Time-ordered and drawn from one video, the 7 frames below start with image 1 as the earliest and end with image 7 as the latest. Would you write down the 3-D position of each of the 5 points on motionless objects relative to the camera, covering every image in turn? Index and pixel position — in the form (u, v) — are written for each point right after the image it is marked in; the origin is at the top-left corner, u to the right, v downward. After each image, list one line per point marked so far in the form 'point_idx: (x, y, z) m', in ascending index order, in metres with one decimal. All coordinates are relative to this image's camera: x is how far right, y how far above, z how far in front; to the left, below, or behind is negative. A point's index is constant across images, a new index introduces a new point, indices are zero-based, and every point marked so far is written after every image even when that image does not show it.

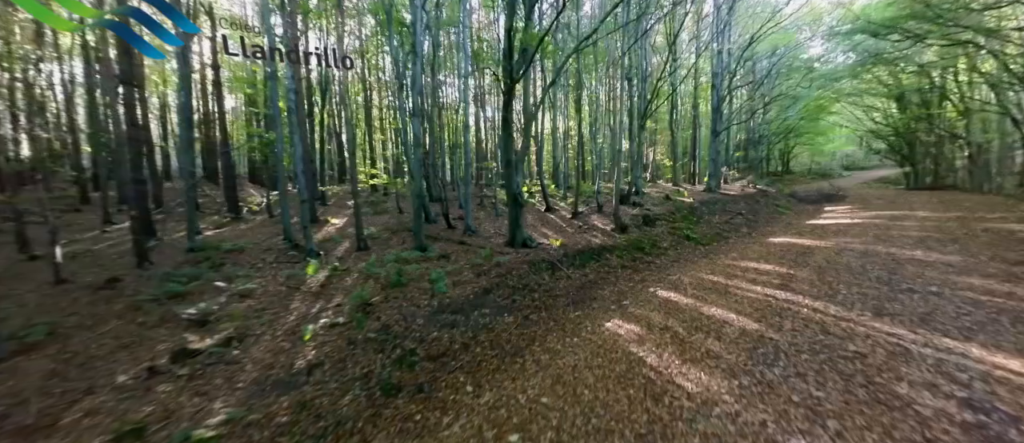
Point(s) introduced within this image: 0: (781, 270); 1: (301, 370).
0: (+7.5, -1.4, +8.0) m
1: (-3.5, -2.5, +4.8) m
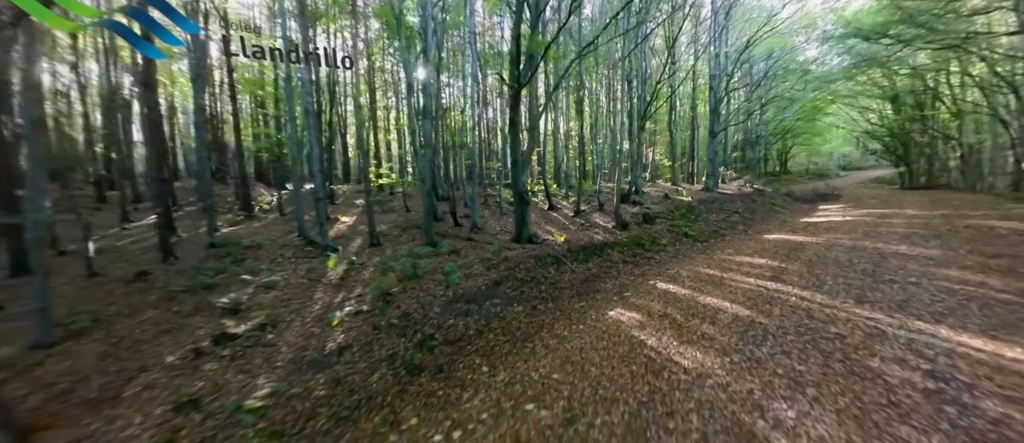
0: (+7.8, -1.3, +8.5) m
1: (-3.3, -2.4, +5.3) m
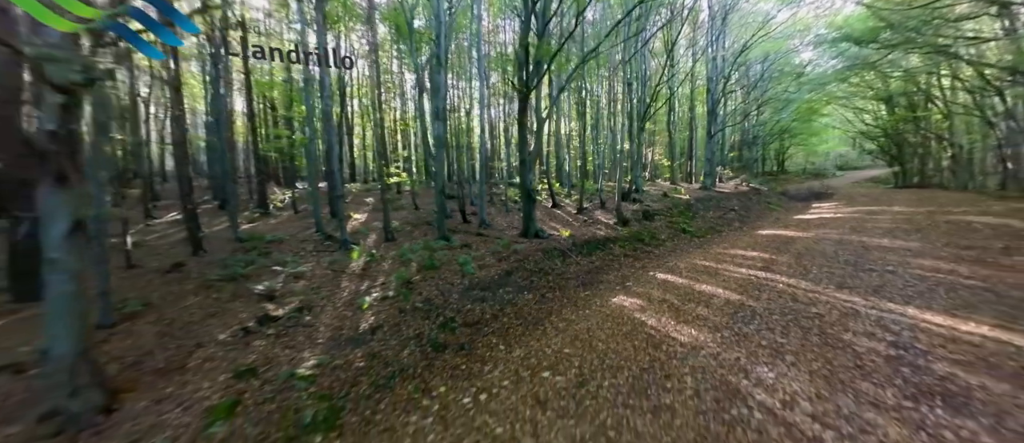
0: (+8.1, -1.1, +9.1) m
1: (-3.0, -2.2, +5.9) m
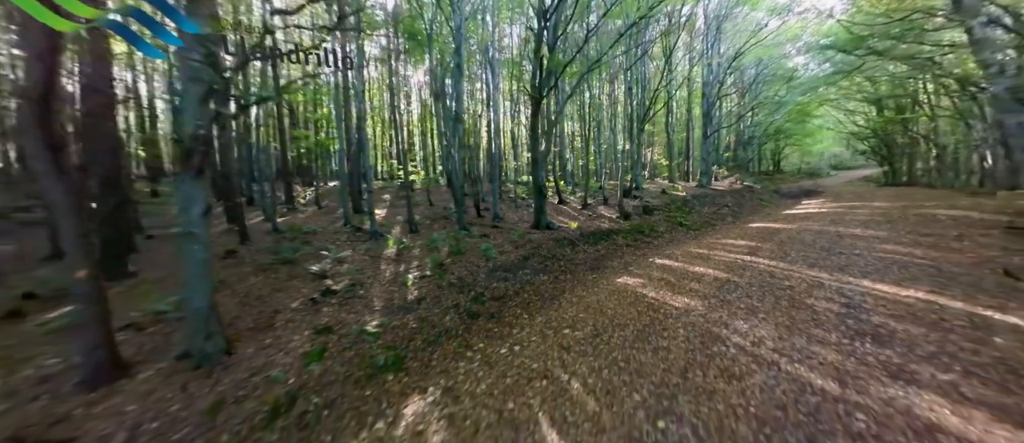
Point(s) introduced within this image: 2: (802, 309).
0: (+8.6, -0.8, +10.2) m
1: (-2.4, -1.9, +7.0) m
2: (+5.8, -1.7, +5.7) m
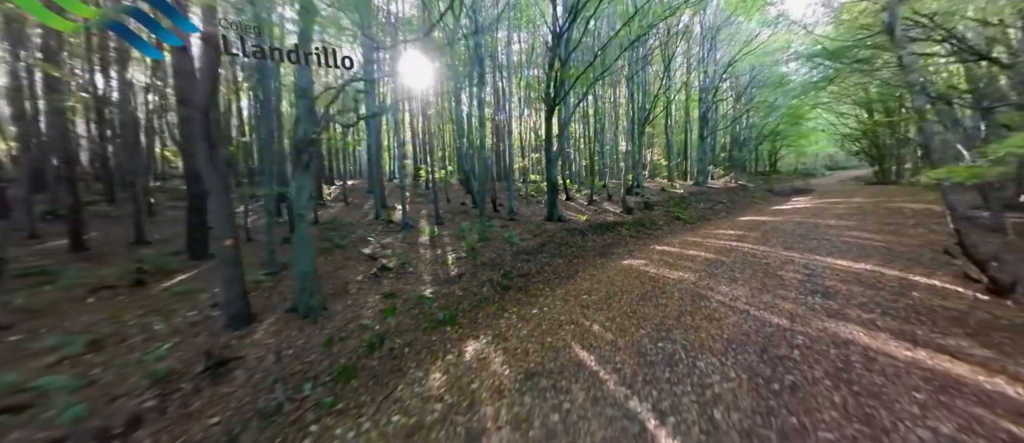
0: (+9.3, -0.5, +11.7) m
1: (-1.7, -1.6, +8.4) m
2: (+6.5, -1.4, +7.2) m
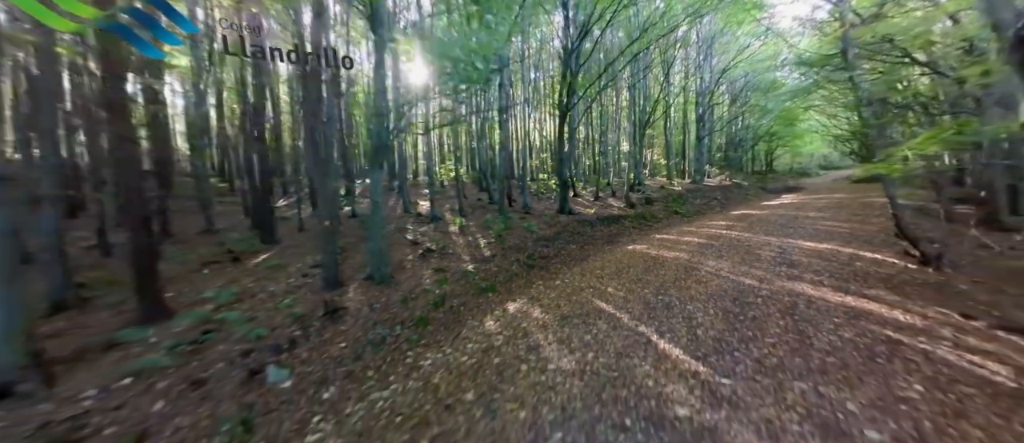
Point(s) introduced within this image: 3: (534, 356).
0: (+10.2, -0.1, +13.3) m
1: (-0.8, -1.2, +10.1) m
2: (+7.4, -1.0, +8.8) m
3: (+0.4, -2.4, +5.1) m
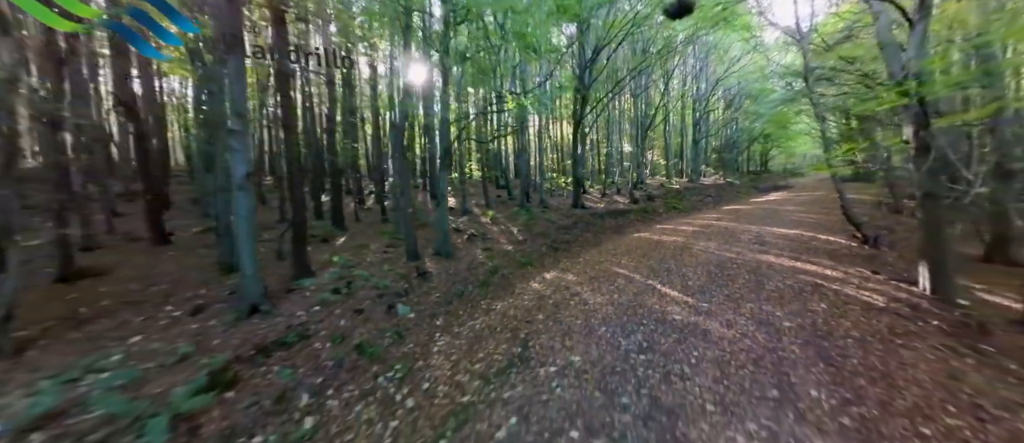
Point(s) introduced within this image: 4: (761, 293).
0: (+11.4, +0.3, +15.7) m
1: (+0.4, -0.8, +12.4) m
2: (+8.7, -0.6, +11.2) m
3: (+1.7, -2.0, +7.4) m
4: (+5.9, -1.7, +6.7) m
